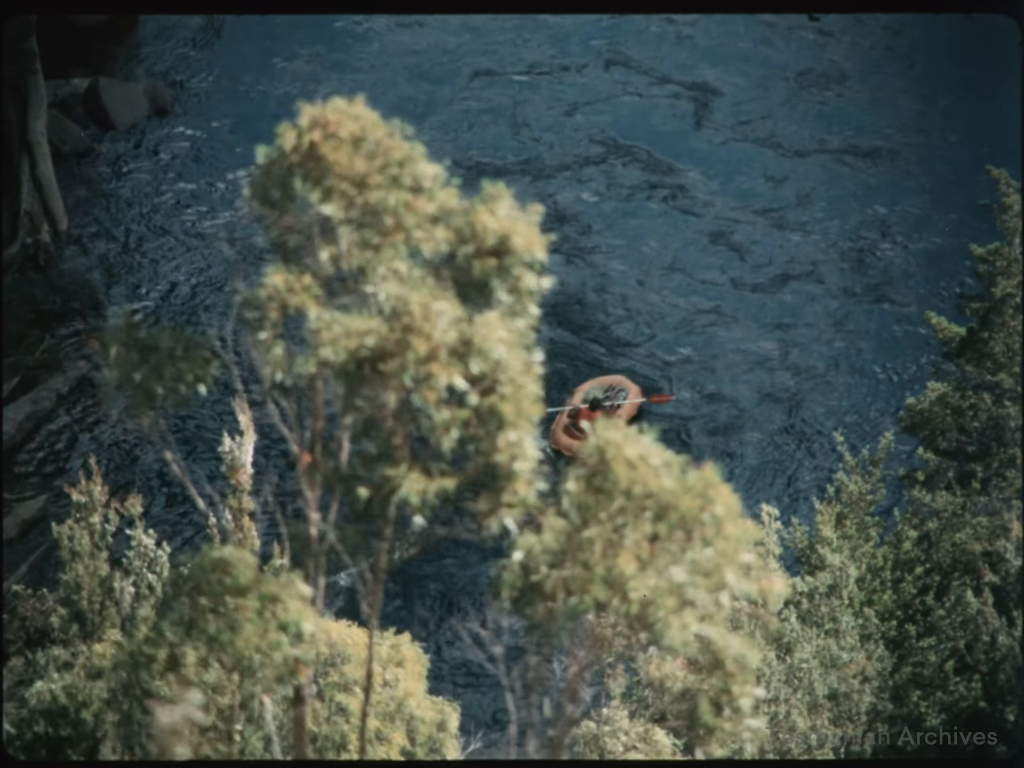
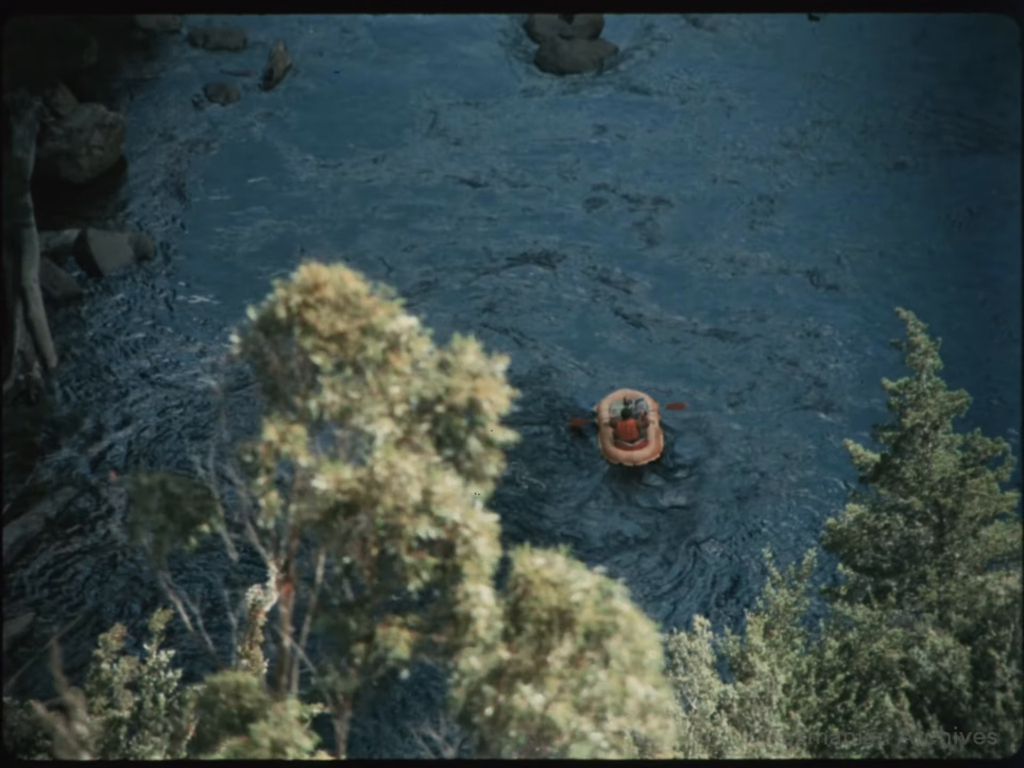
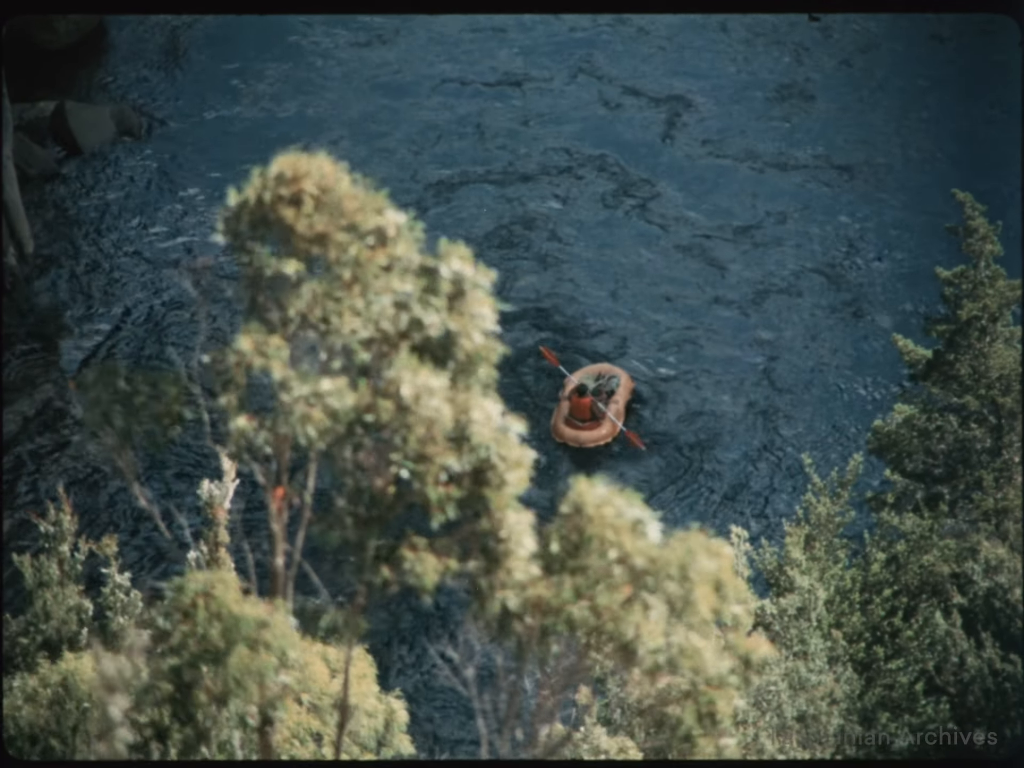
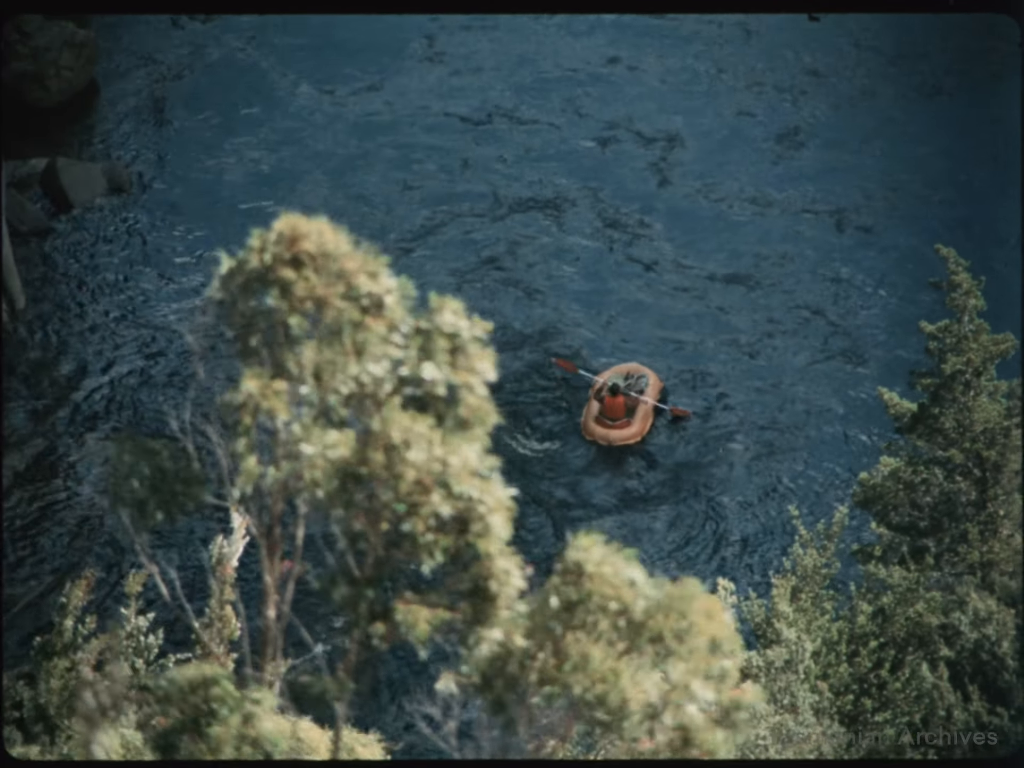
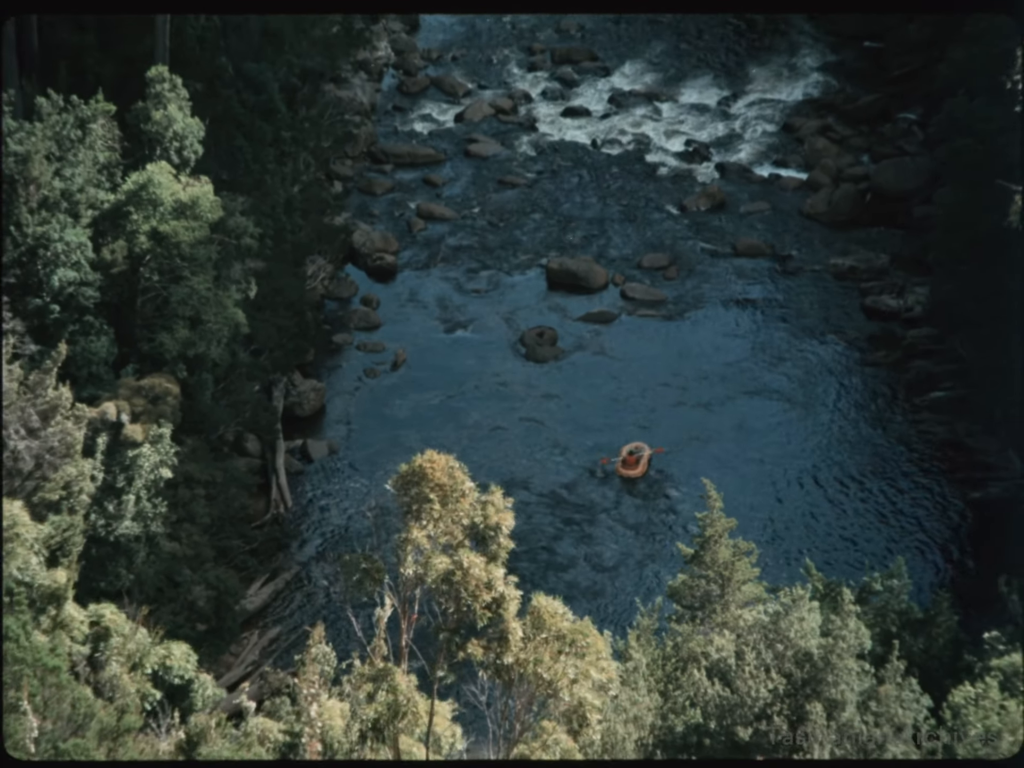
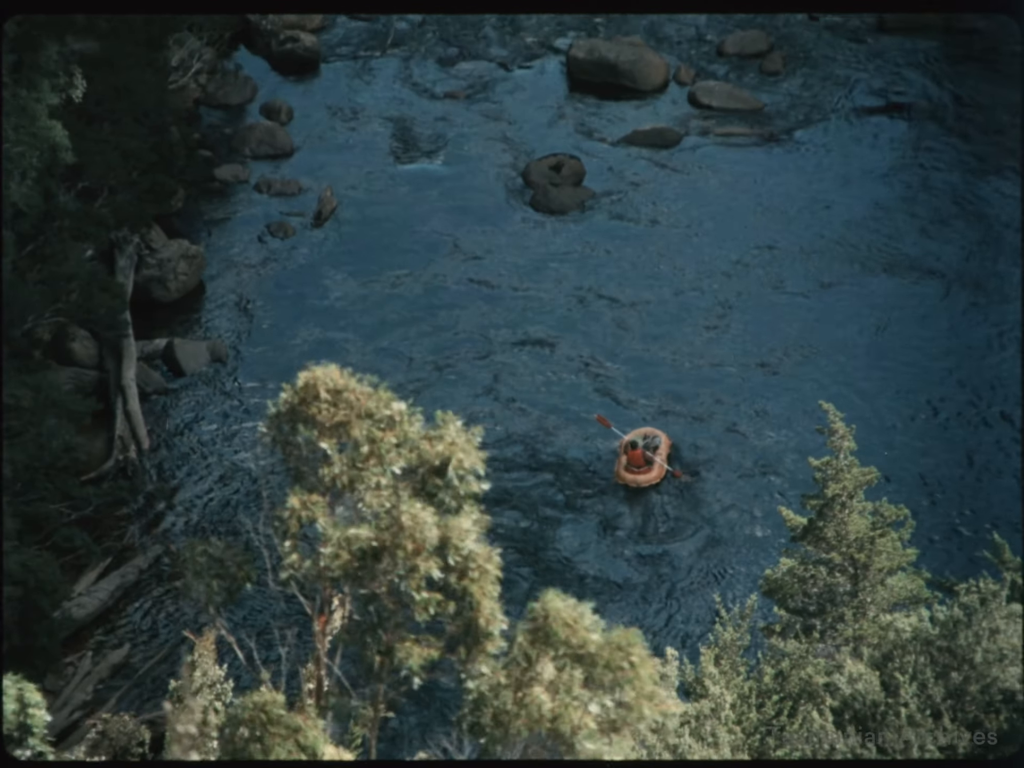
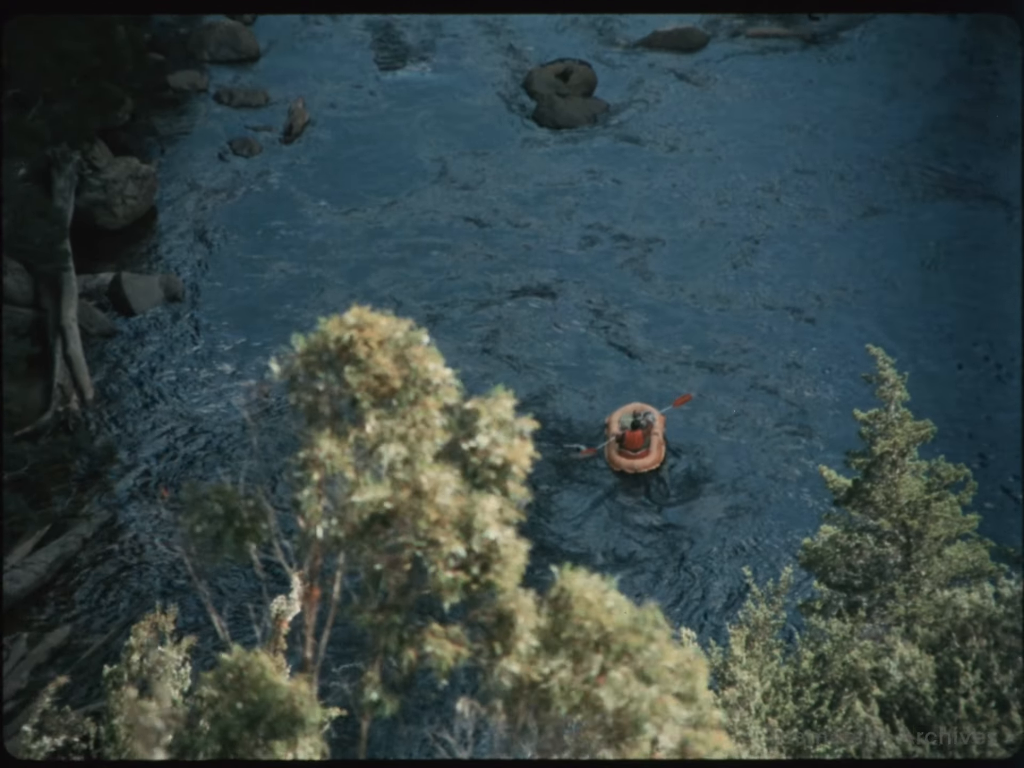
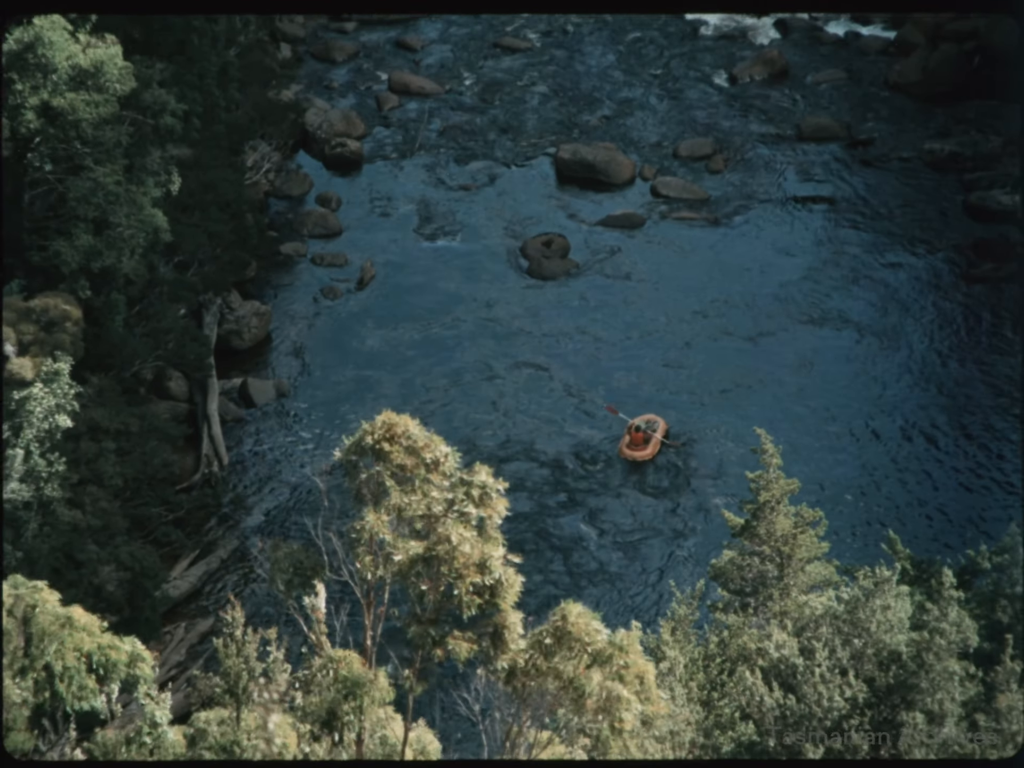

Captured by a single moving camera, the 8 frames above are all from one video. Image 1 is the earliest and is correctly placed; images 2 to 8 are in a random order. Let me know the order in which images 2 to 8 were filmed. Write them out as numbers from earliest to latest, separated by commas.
3, 4, 2, 7, 6, 8, 5
